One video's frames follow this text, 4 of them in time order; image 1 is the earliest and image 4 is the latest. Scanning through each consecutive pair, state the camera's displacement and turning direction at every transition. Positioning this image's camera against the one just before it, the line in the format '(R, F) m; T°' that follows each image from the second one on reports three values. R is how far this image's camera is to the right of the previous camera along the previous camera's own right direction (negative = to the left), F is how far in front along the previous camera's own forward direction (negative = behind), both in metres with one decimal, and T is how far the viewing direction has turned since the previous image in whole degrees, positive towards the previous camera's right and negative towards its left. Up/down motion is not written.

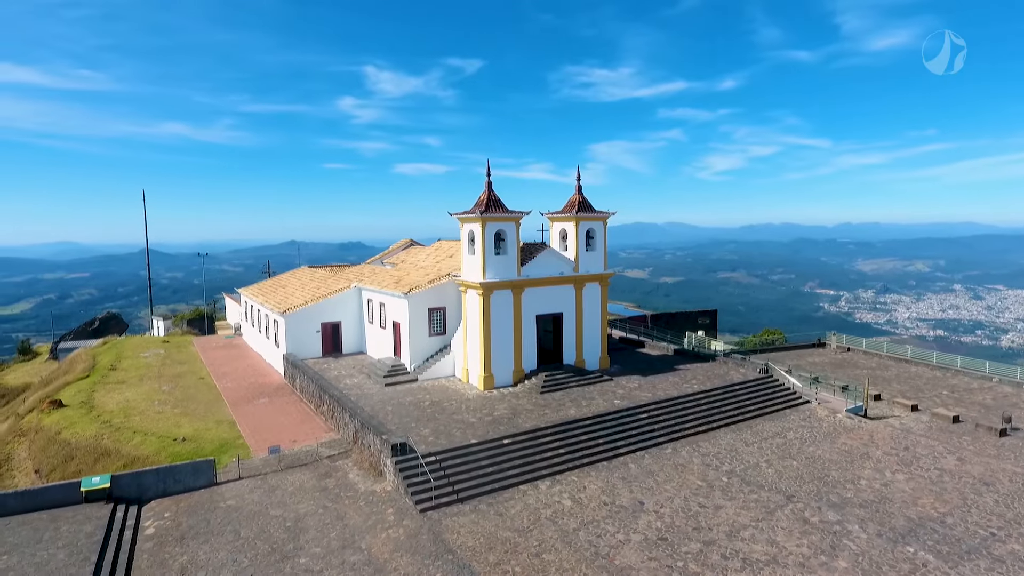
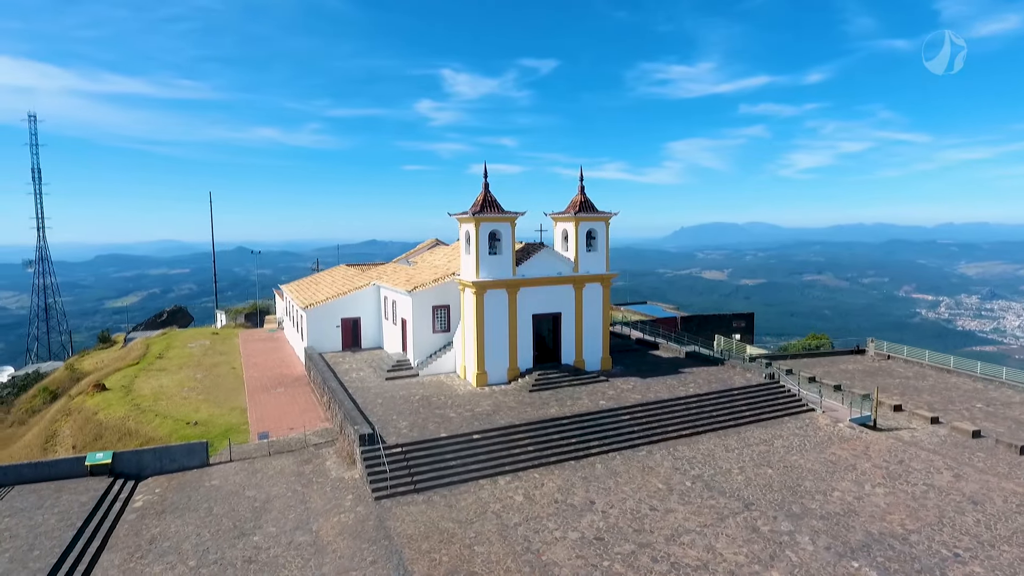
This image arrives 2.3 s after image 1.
(+2.7, -0.2) m; -7°
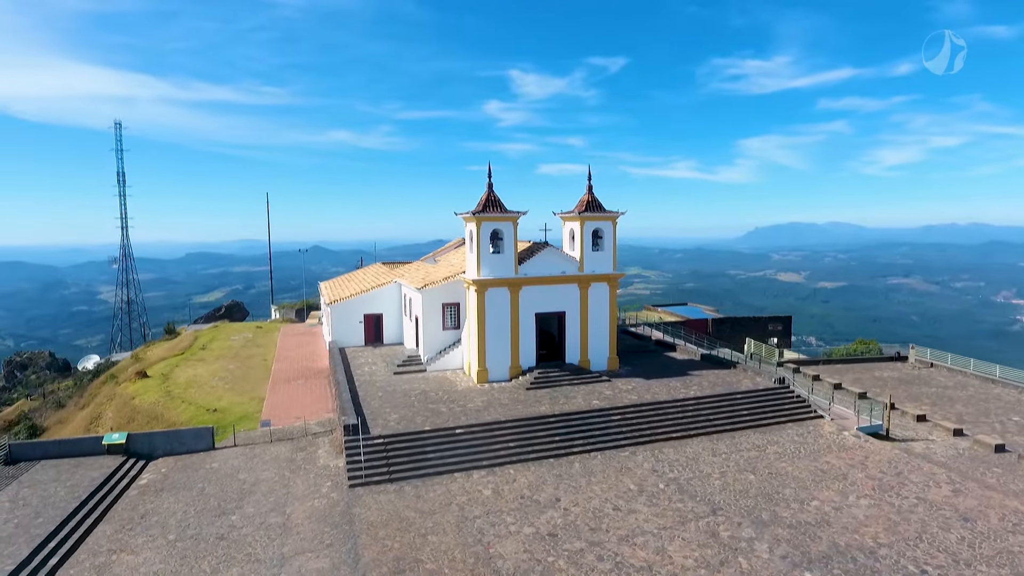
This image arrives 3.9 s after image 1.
(+2.2, -0.1) m; -6°
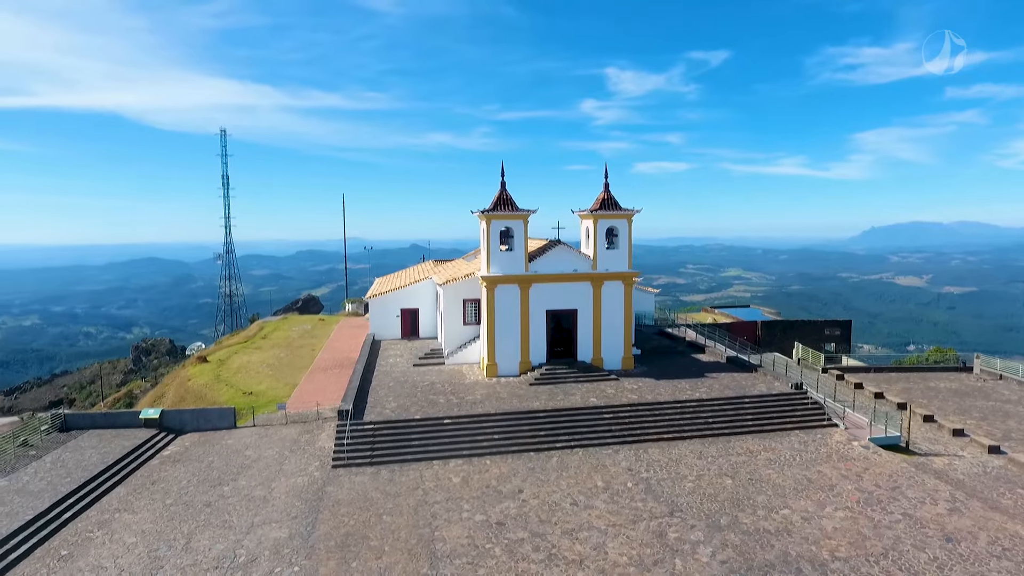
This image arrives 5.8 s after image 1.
(+2.9, -0.2) m; -9°
